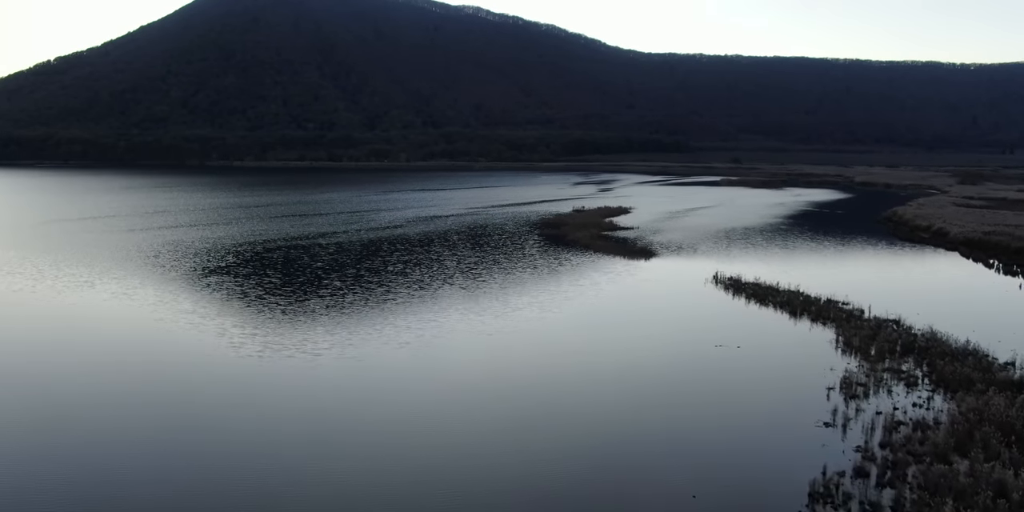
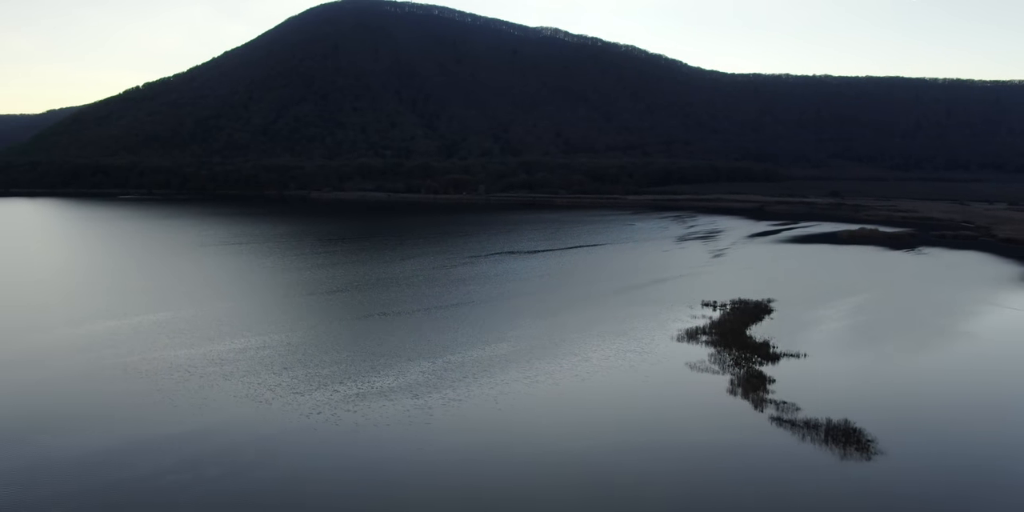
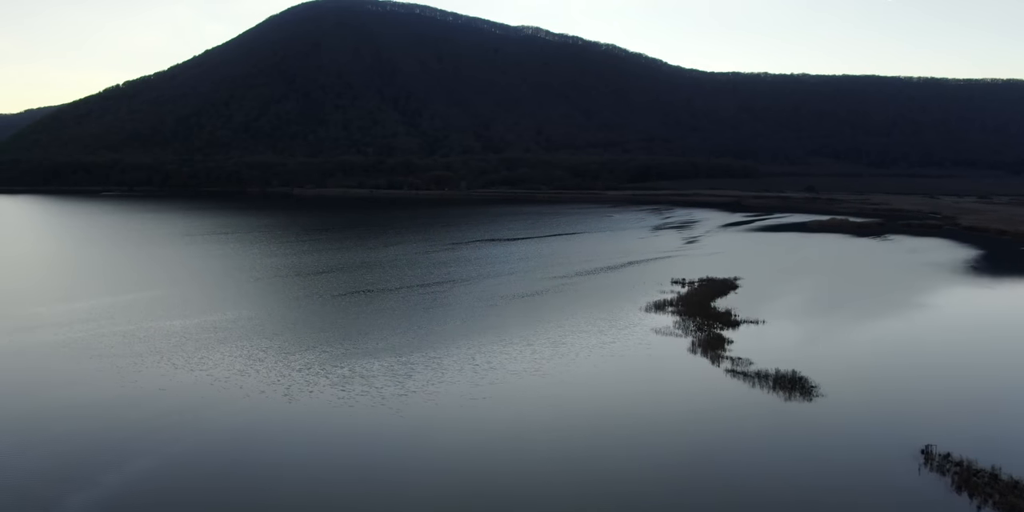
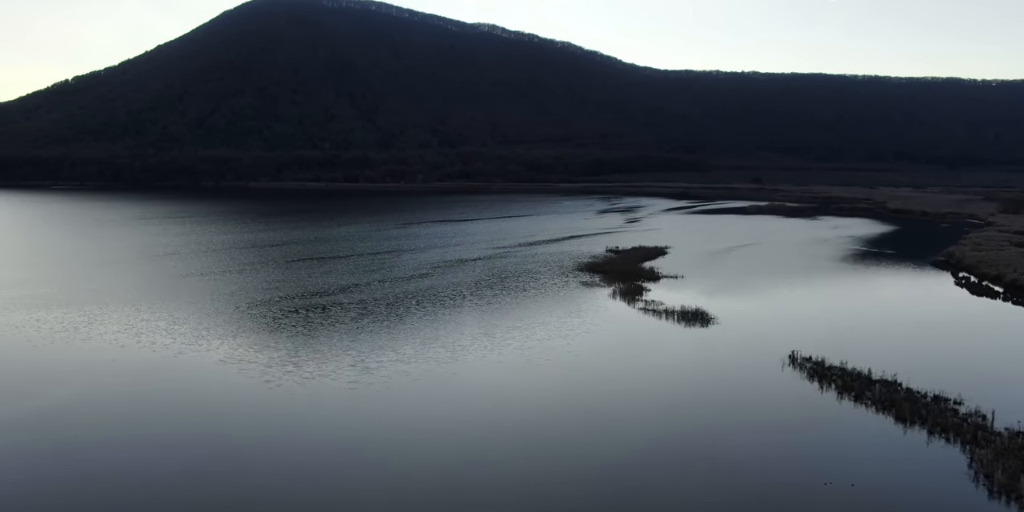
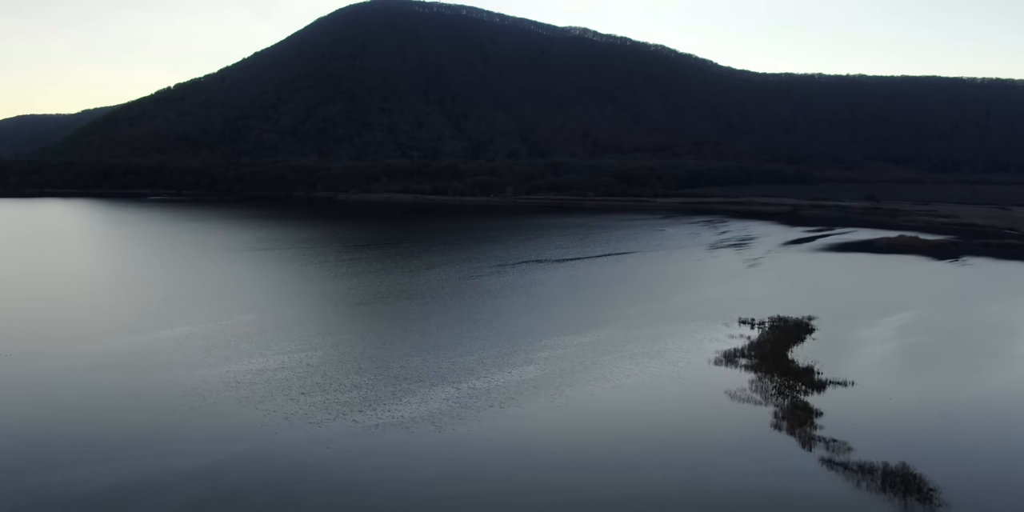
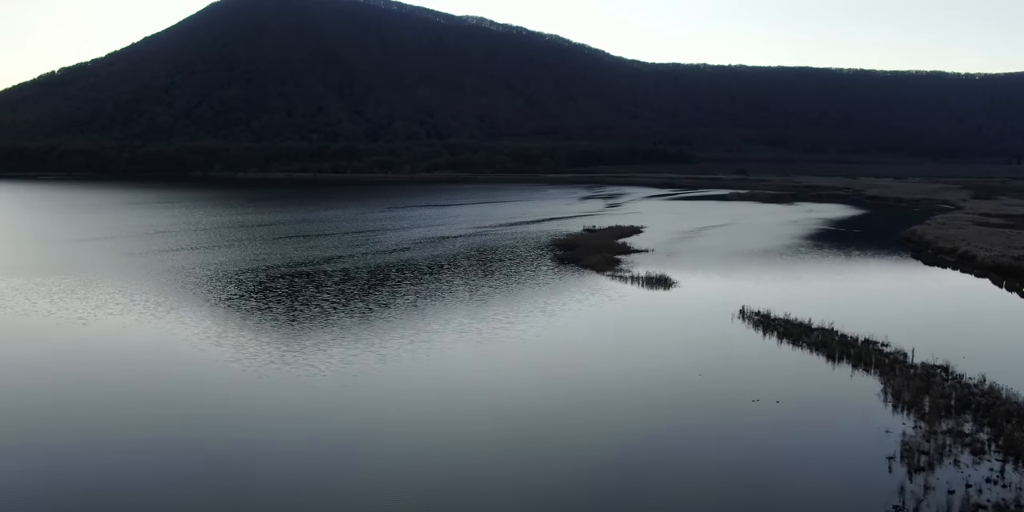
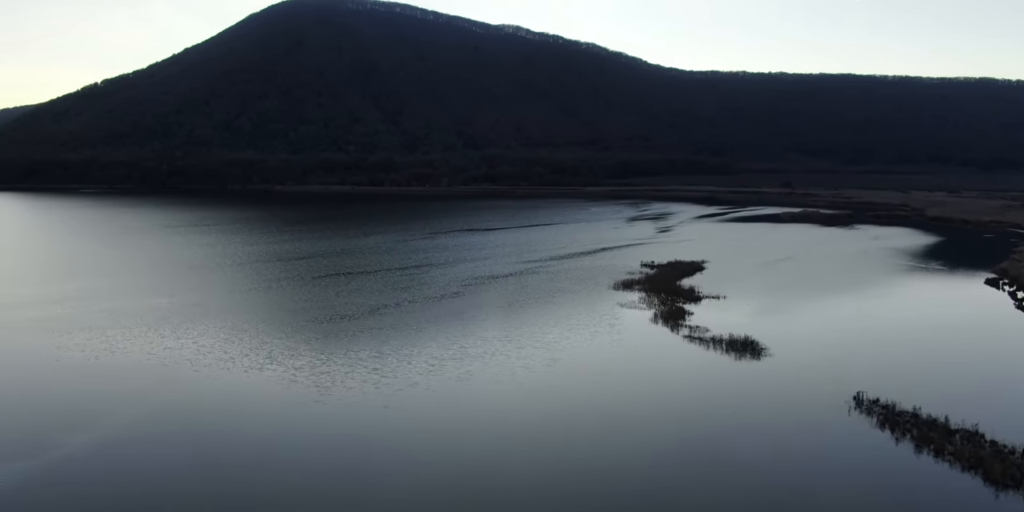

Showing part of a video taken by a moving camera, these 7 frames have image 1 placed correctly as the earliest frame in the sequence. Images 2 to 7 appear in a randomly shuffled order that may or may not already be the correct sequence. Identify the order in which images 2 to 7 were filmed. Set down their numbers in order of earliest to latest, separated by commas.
6, 4, 7, 3, 2, 5
